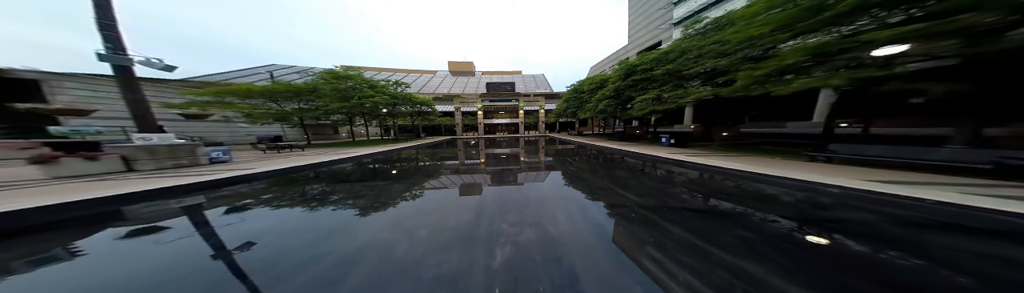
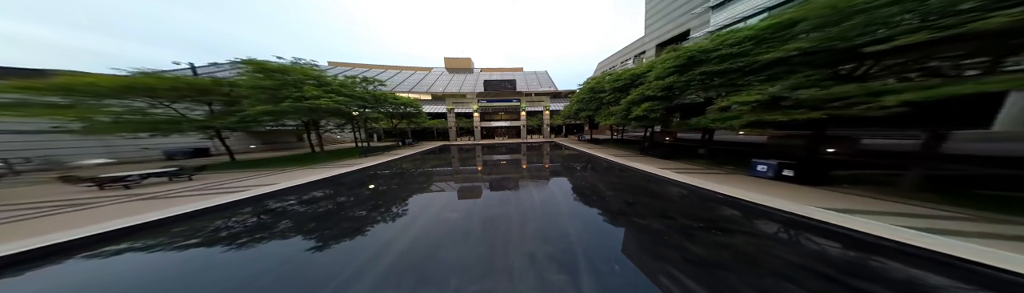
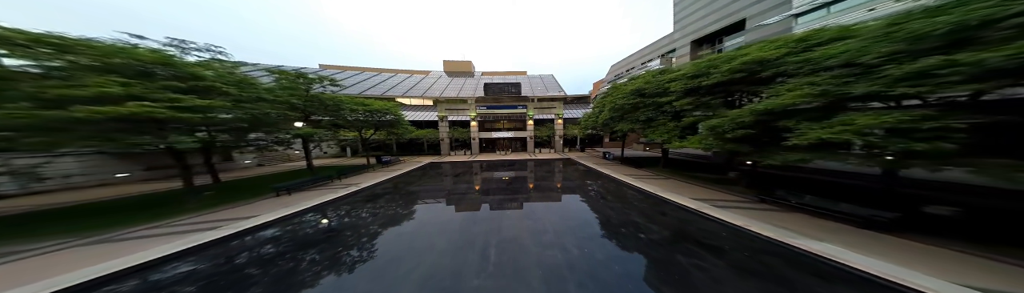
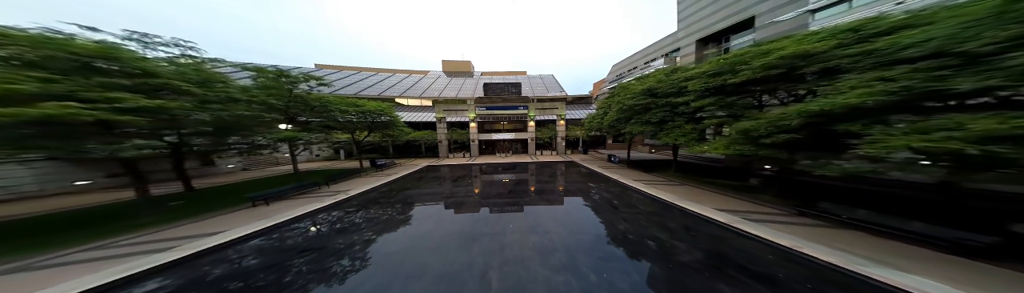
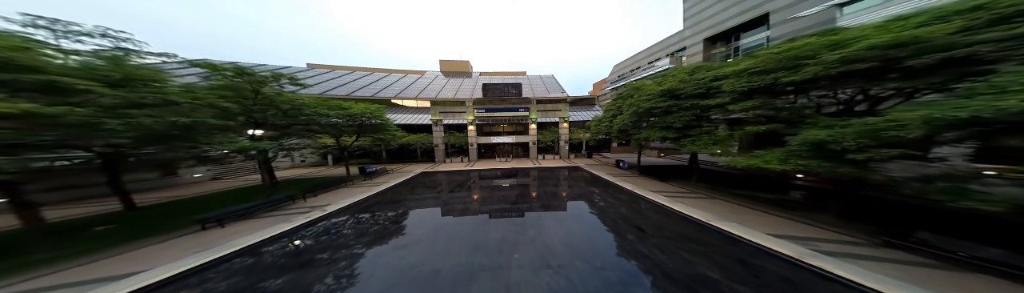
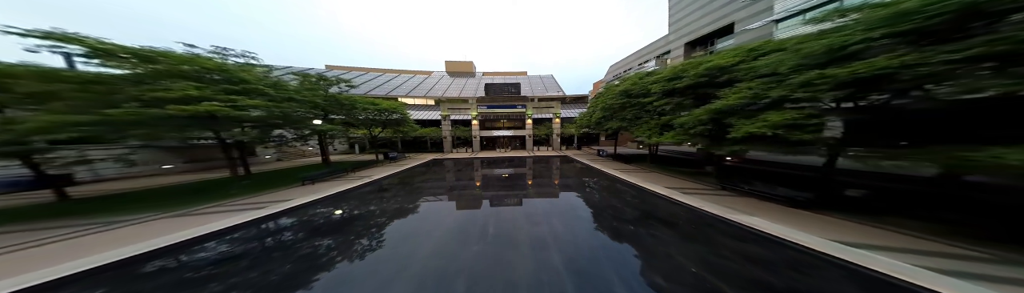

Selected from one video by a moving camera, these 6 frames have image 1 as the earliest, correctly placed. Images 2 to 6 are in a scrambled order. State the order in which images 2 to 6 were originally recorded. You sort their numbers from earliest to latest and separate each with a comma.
2, 6, 3, 4, 5
